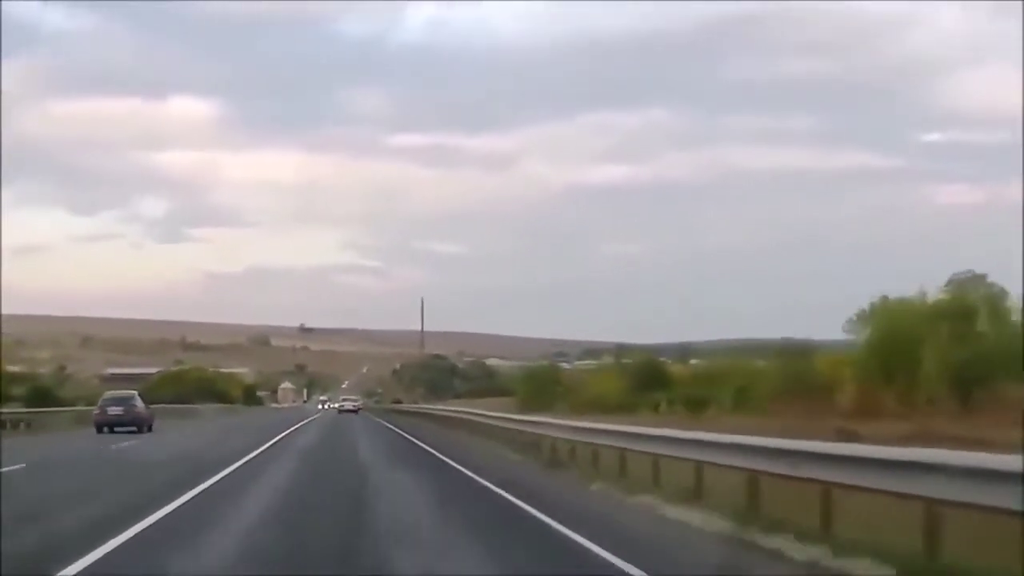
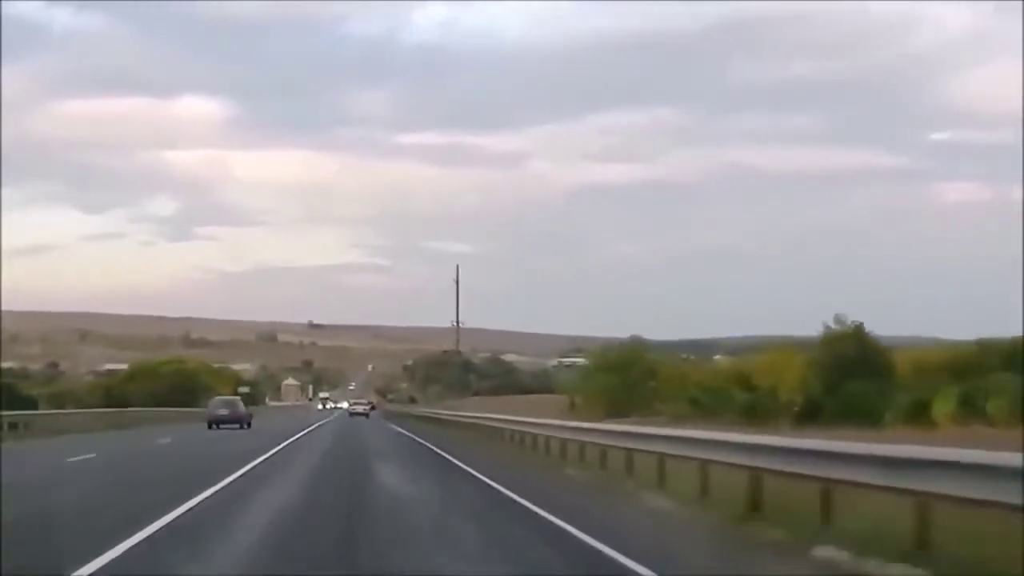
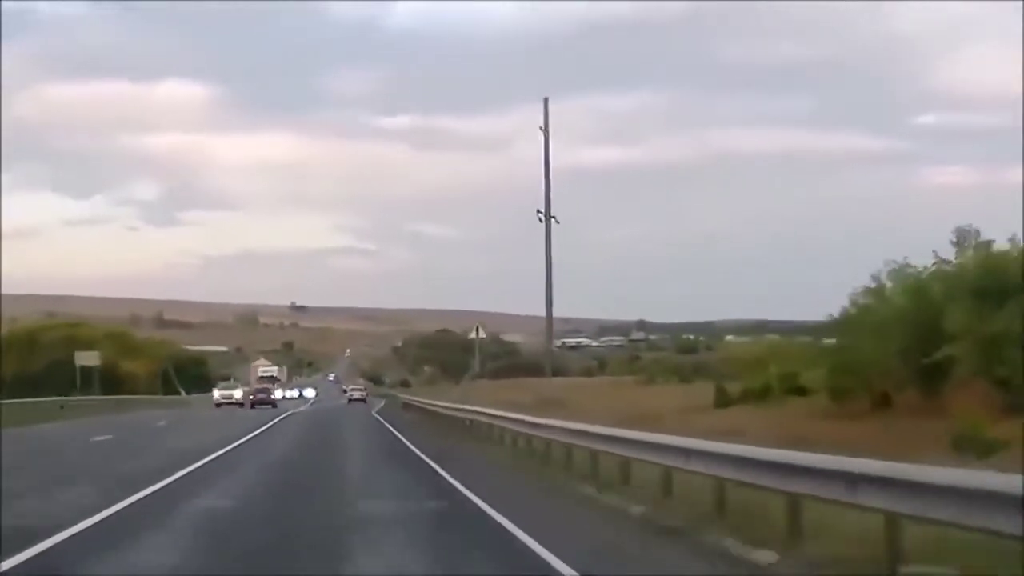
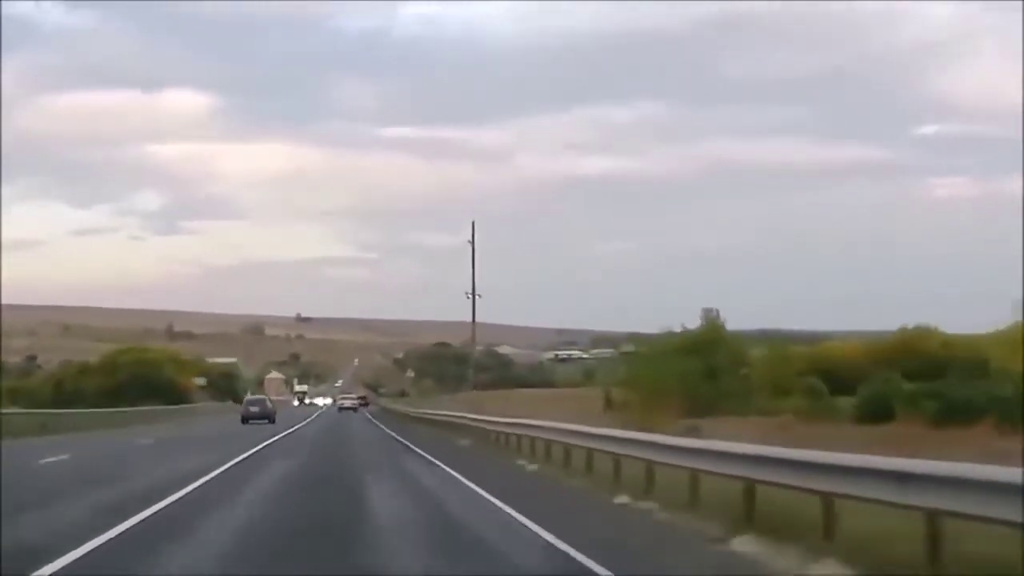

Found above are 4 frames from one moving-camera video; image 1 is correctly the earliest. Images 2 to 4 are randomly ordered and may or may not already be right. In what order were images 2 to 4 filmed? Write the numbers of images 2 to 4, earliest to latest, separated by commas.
2, 4, 3
